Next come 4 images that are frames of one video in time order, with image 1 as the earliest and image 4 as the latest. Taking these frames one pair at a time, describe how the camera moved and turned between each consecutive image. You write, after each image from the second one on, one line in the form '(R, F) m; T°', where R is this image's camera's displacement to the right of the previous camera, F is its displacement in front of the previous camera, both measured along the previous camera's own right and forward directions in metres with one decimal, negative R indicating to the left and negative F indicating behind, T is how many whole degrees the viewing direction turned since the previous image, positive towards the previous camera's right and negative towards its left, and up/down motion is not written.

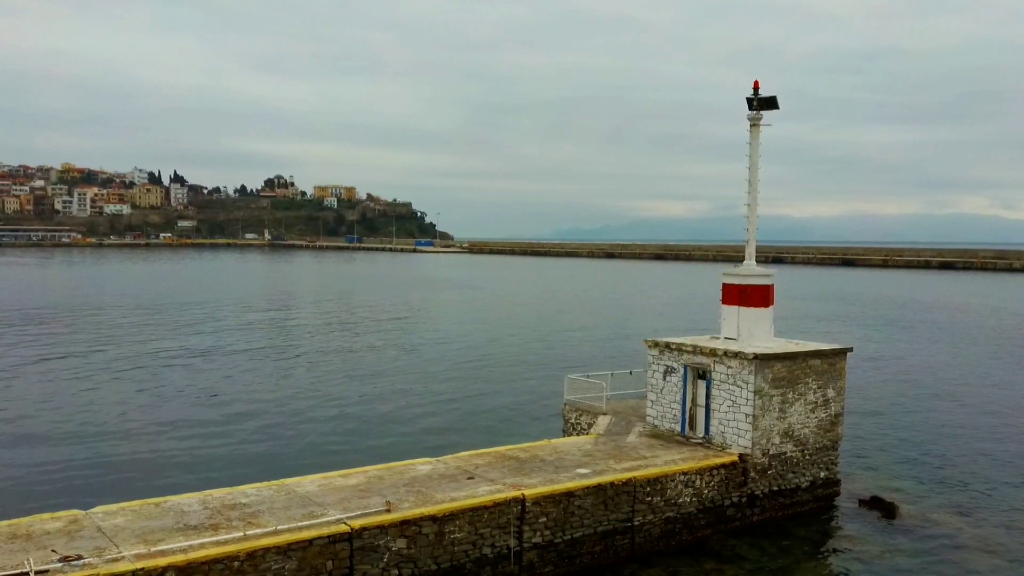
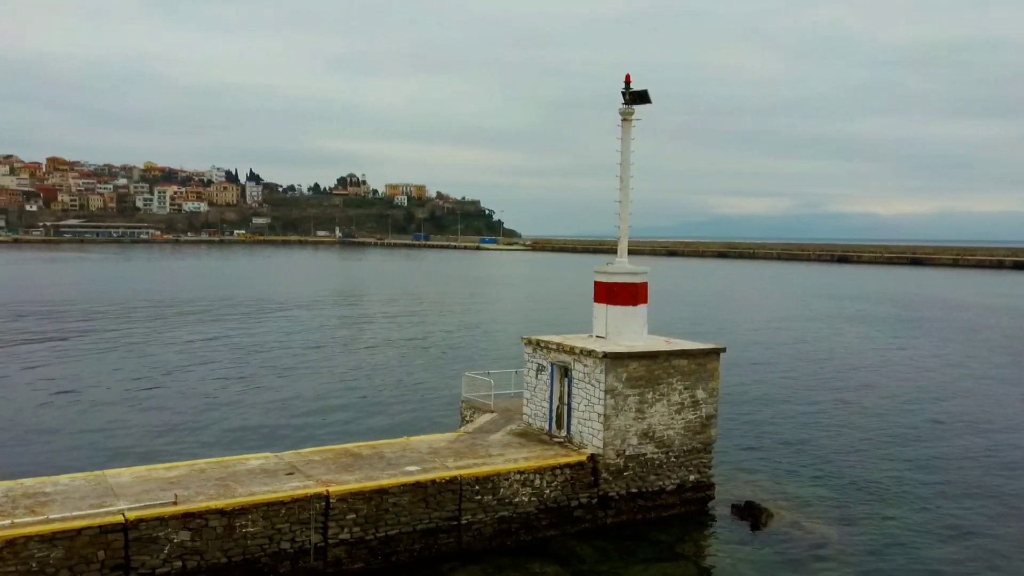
(+2.9, 0.0) m; -3°
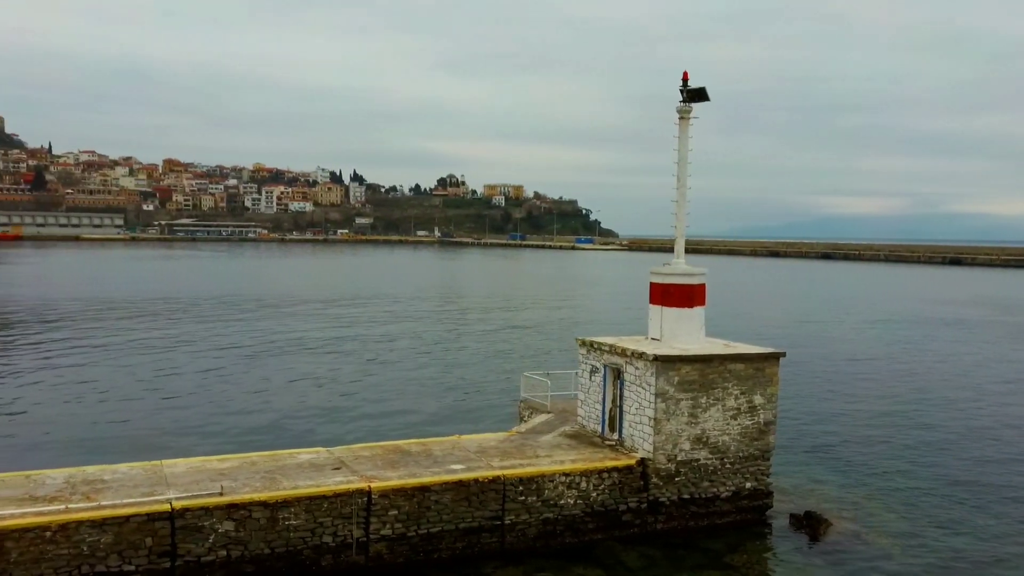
(+0.5, +0.2) m; -6°
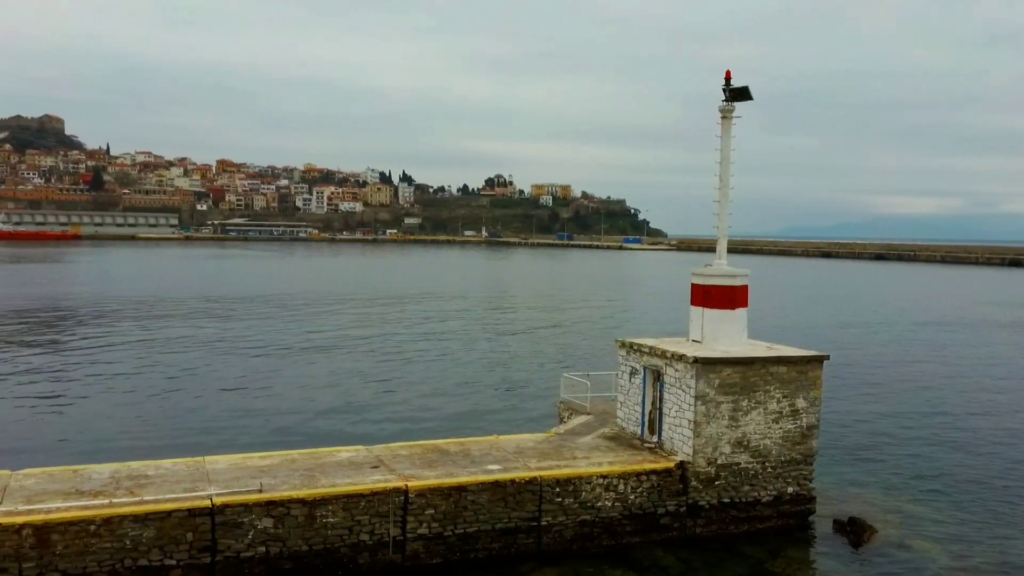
(0.0, +0.1) m; -3°
